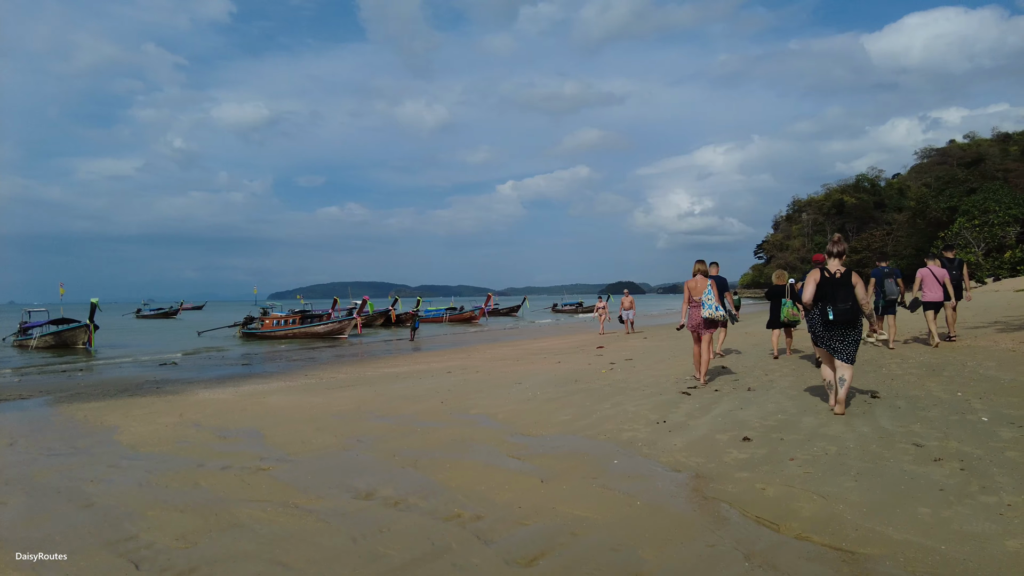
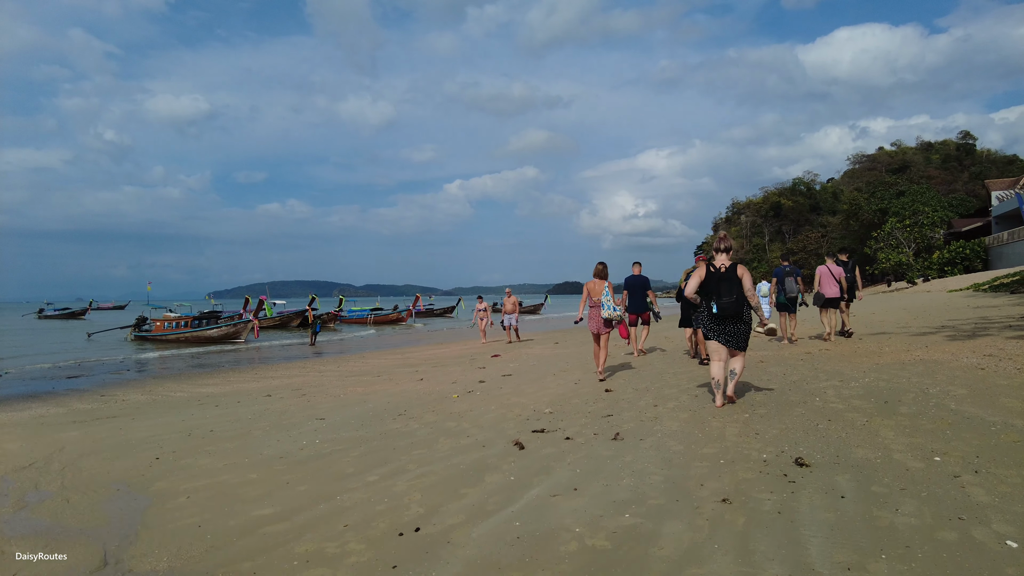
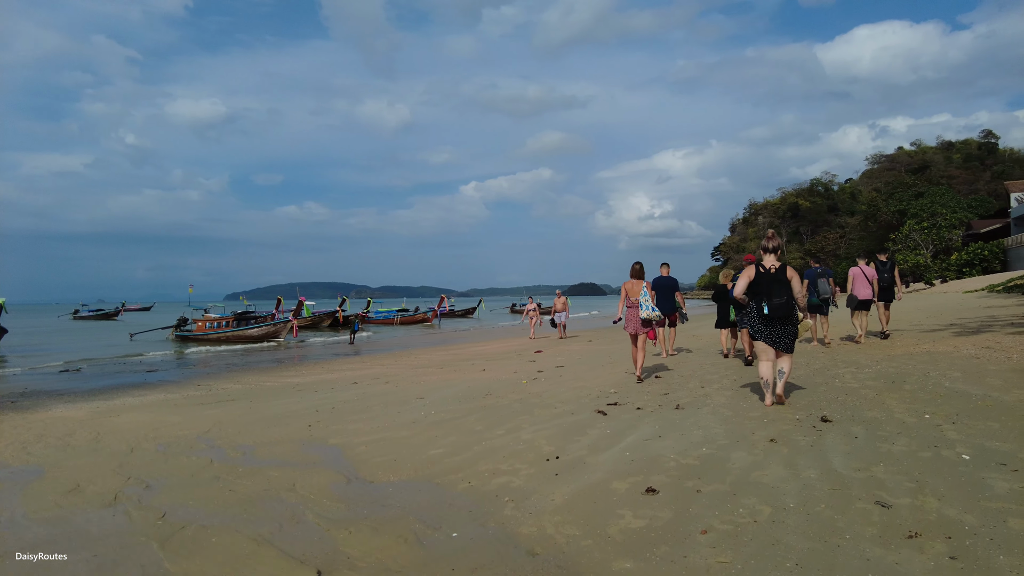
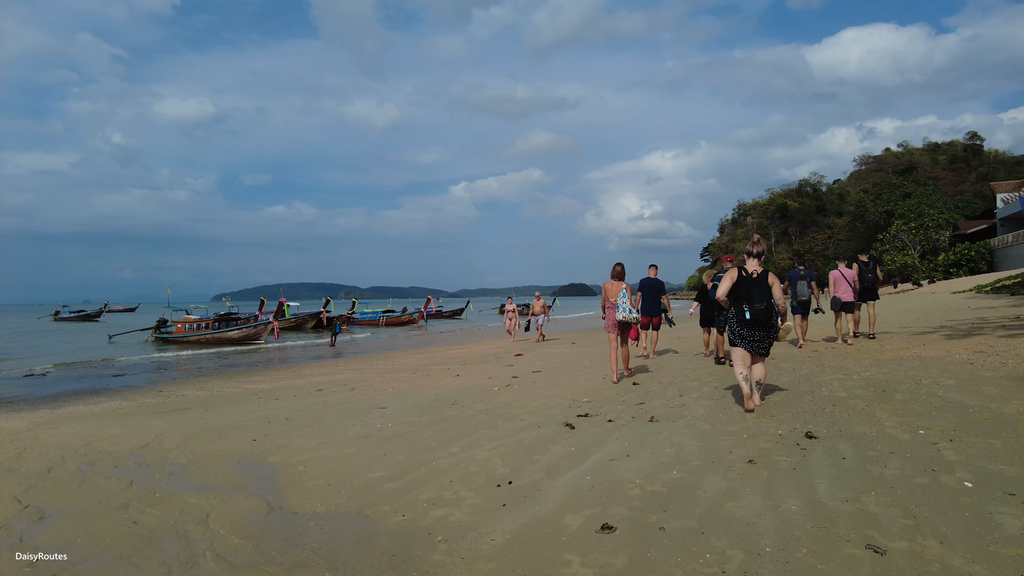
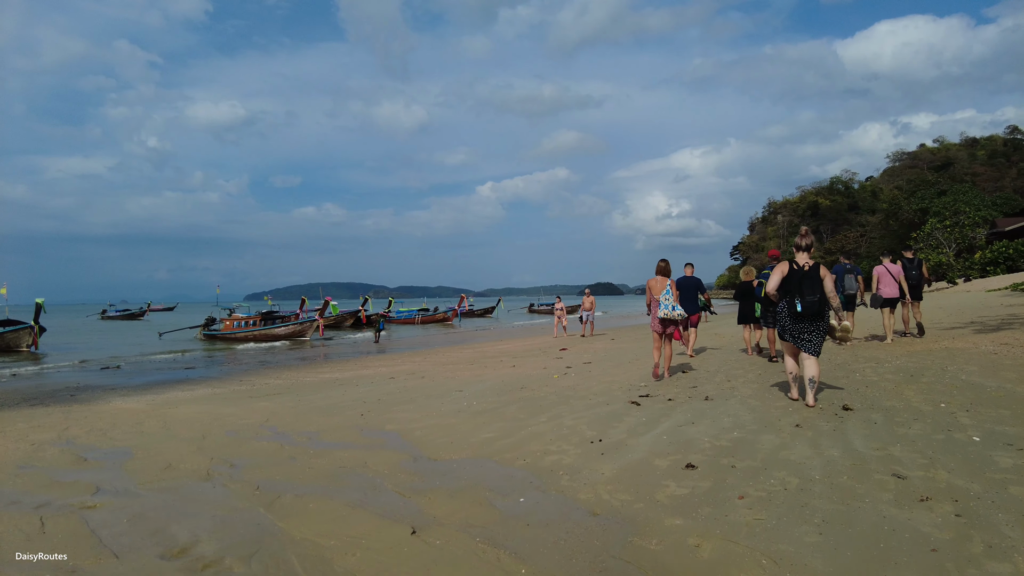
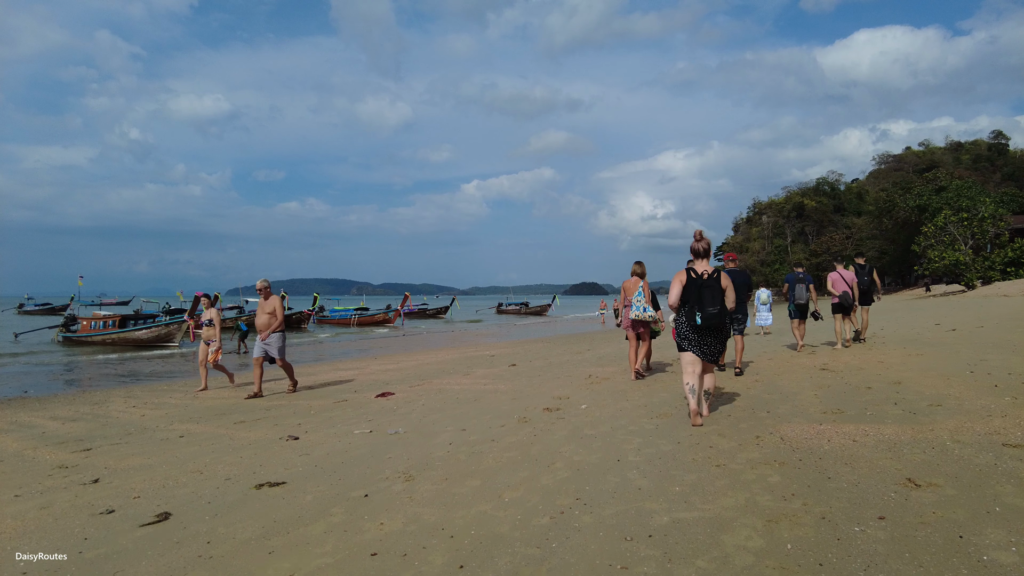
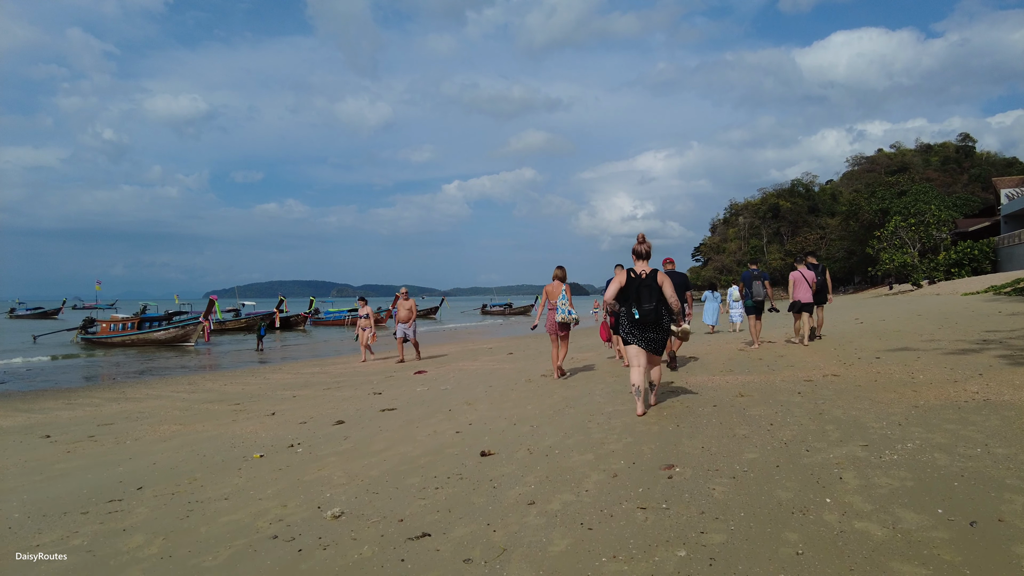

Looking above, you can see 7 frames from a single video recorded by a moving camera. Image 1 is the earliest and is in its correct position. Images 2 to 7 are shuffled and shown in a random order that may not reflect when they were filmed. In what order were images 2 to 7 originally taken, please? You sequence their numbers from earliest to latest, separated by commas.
5, 3, 4, 2, 7, 6
